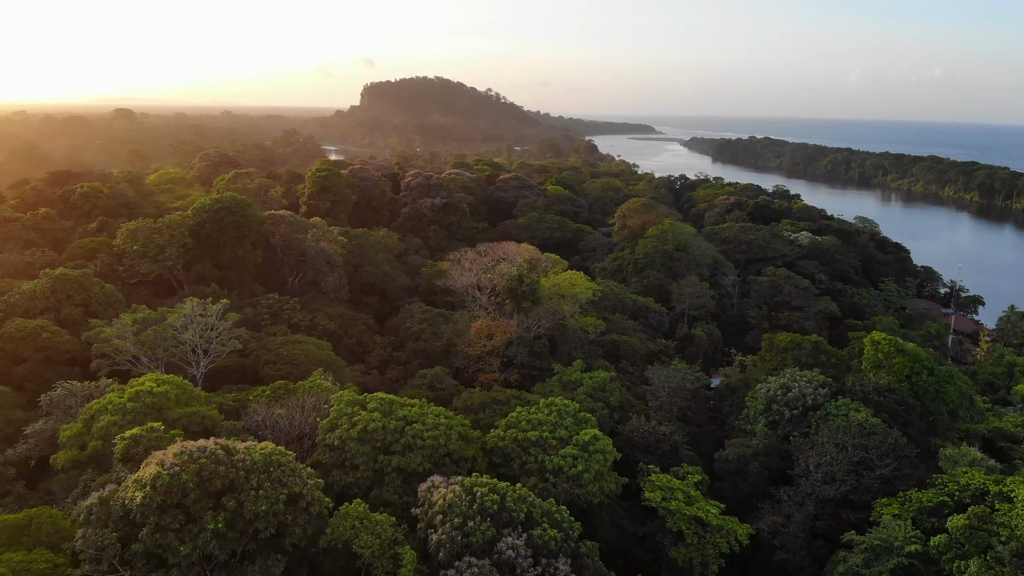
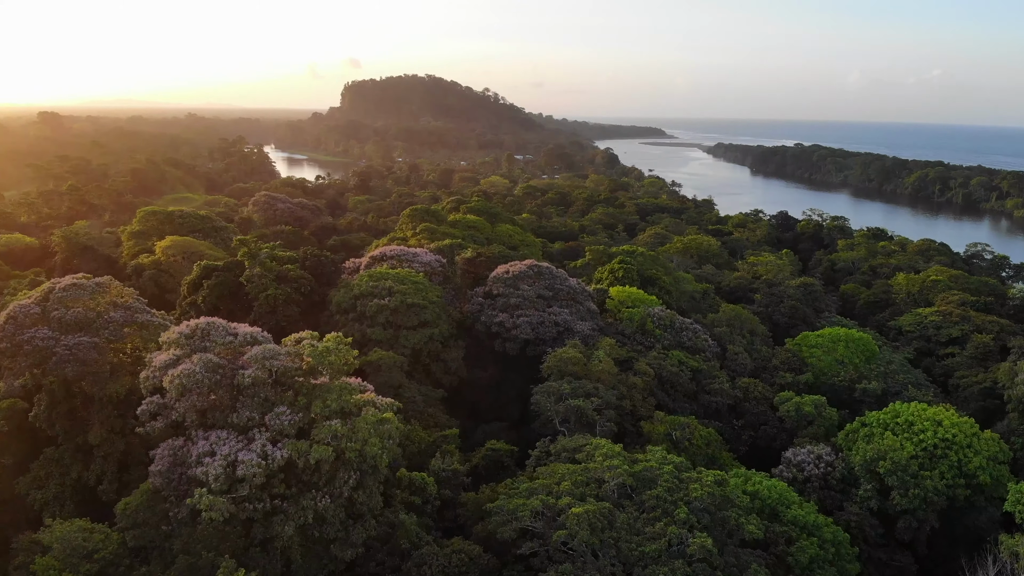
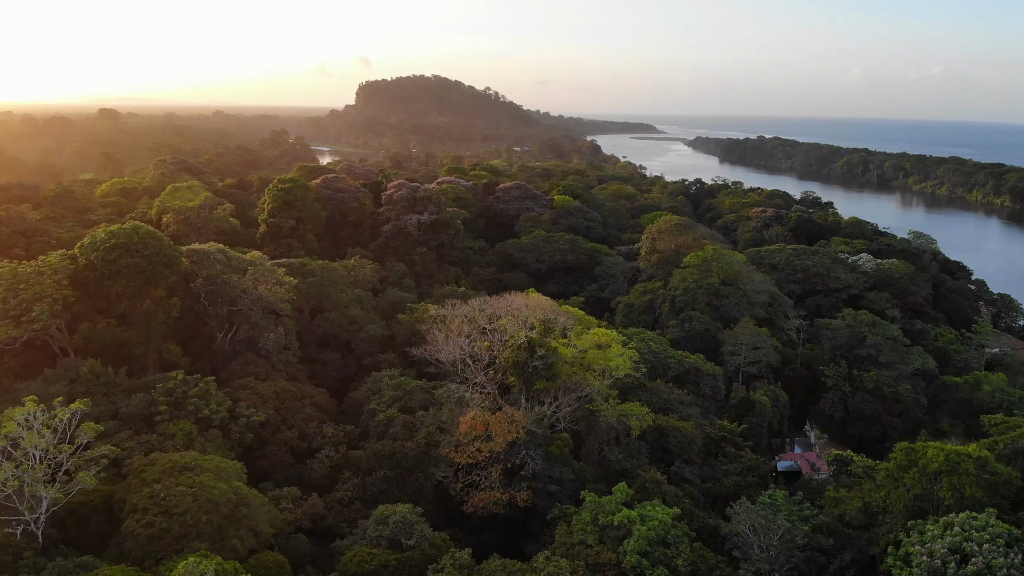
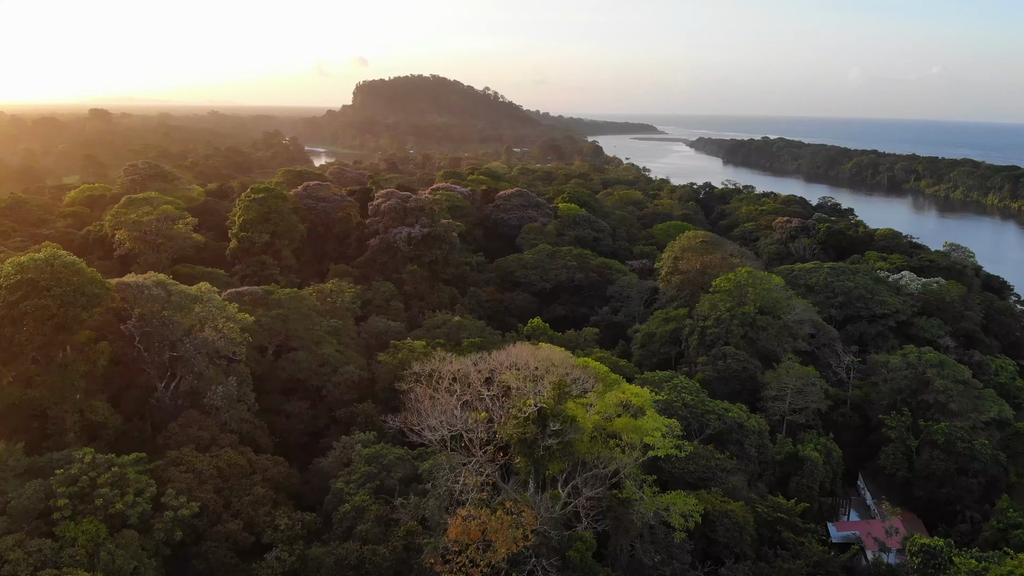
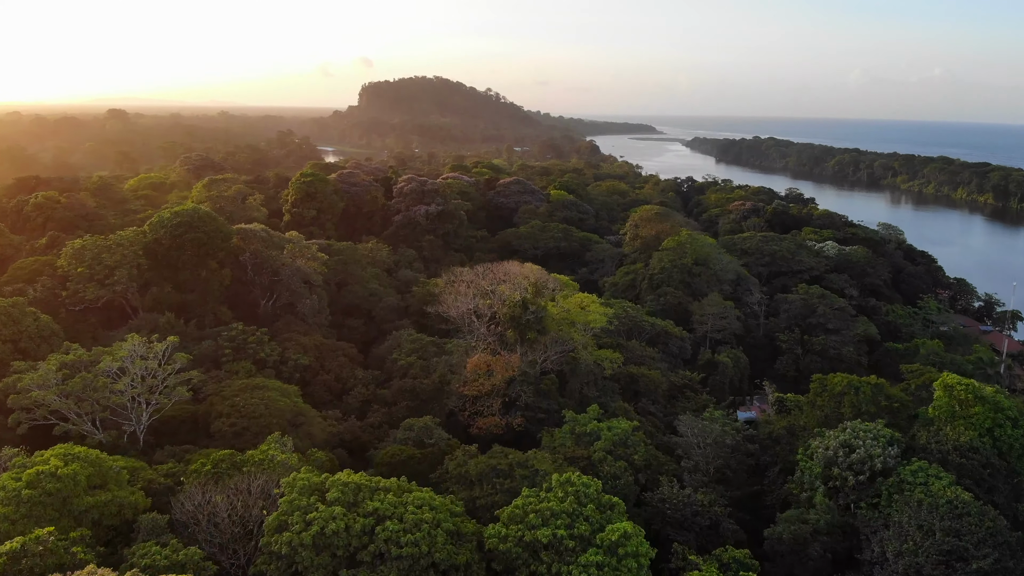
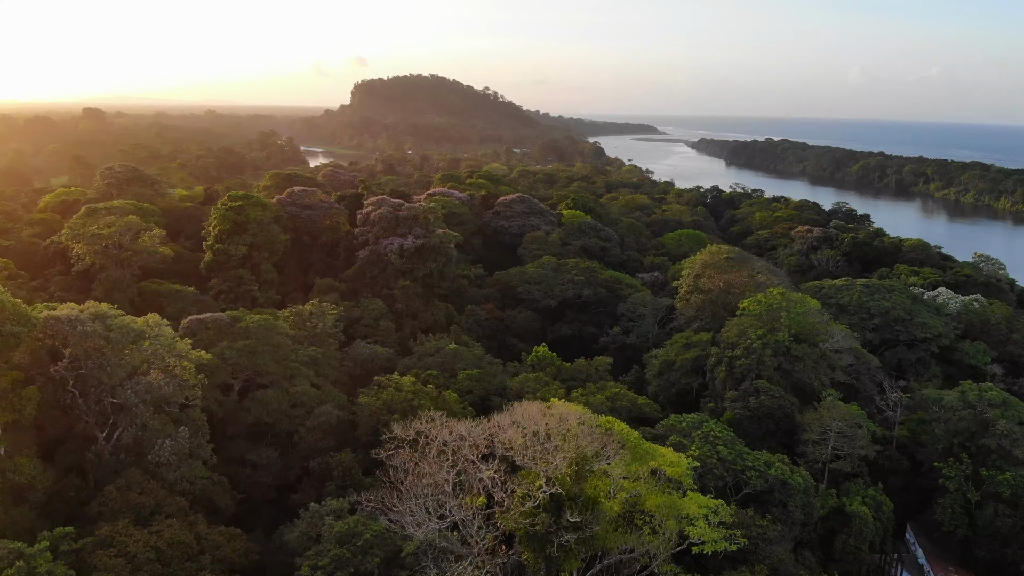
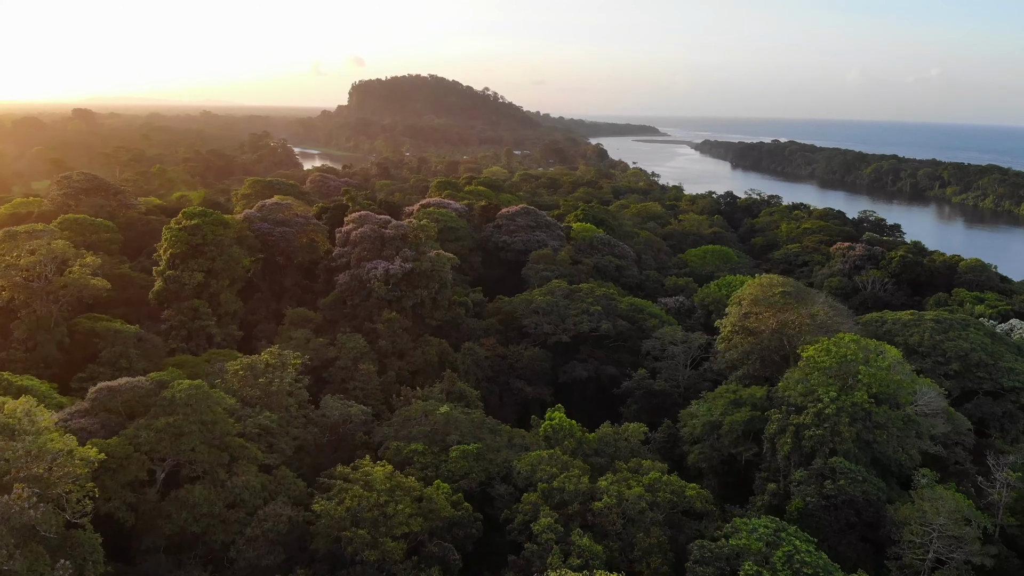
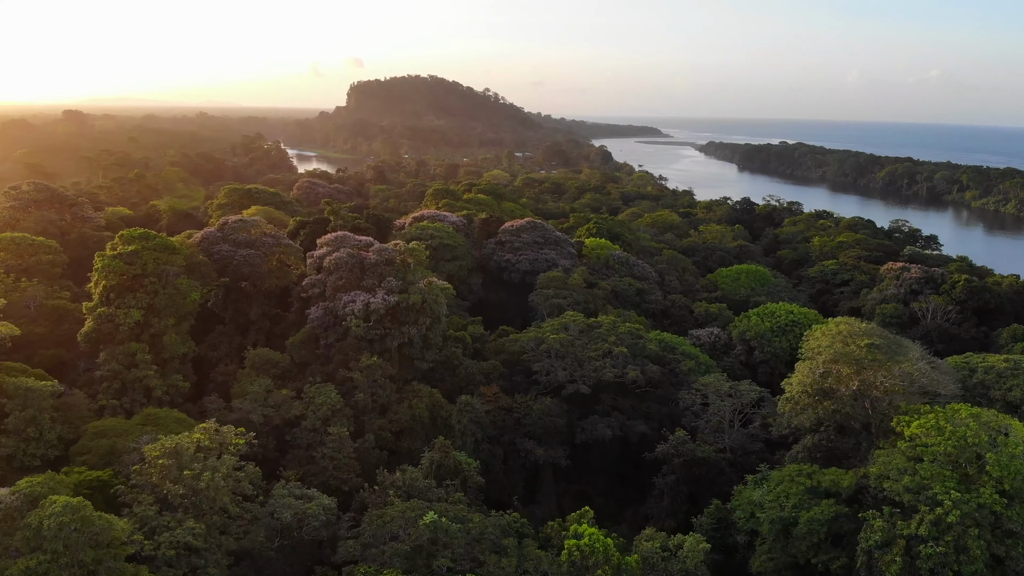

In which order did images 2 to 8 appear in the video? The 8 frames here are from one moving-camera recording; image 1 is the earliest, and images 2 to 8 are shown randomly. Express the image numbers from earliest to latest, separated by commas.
5, 3, 4, 6, 7, 8, 2
